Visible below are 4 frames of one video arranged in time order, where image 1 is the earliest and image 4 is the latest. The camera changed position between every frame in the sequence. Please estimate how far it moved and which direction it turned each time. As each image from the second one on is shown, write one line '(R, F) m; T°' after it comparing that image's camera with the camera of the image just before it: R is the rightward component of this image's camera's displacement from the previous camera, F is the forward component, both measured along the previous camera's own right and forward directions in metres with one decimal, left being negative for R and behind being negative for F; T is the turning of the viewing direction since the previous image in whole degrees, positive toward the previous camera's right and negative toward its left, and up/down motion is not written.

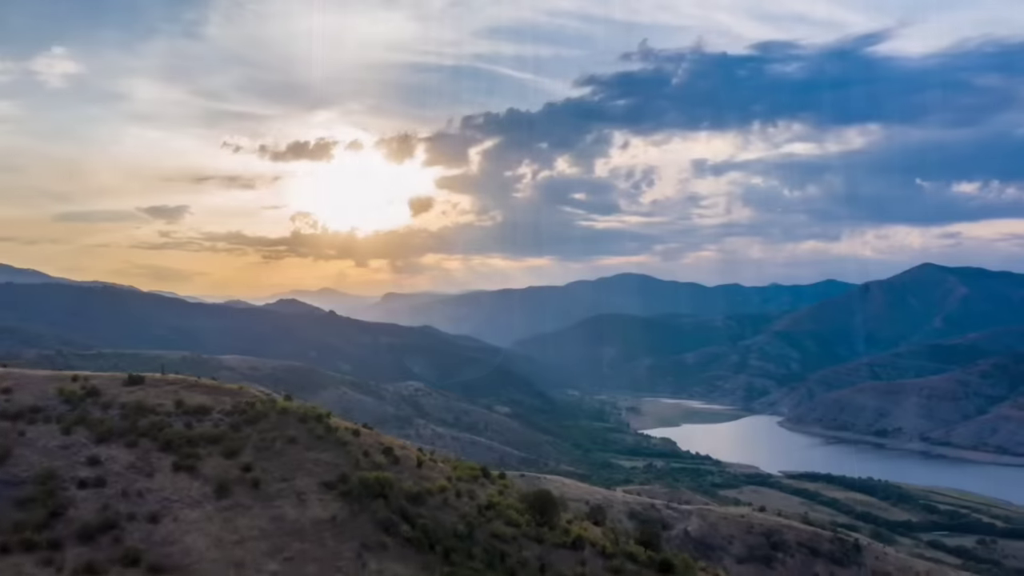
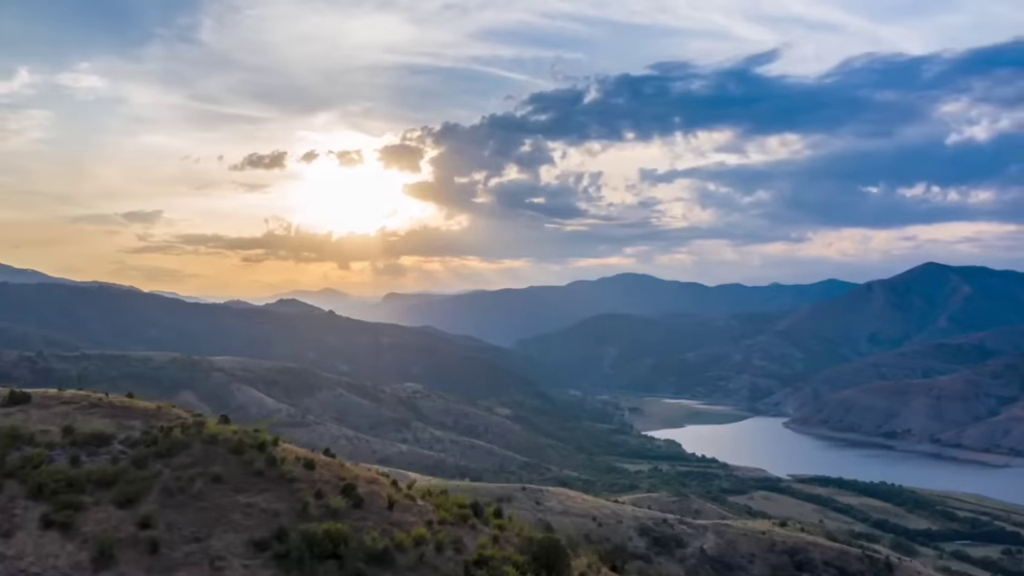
(0.0, +3.5) m; 0°
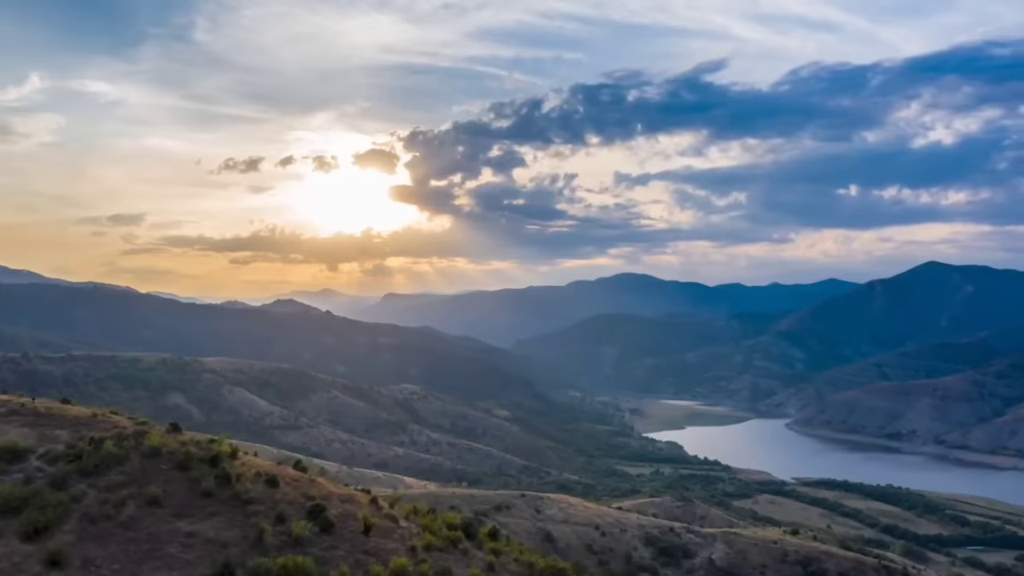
(0.0, +2.0) m; 0°
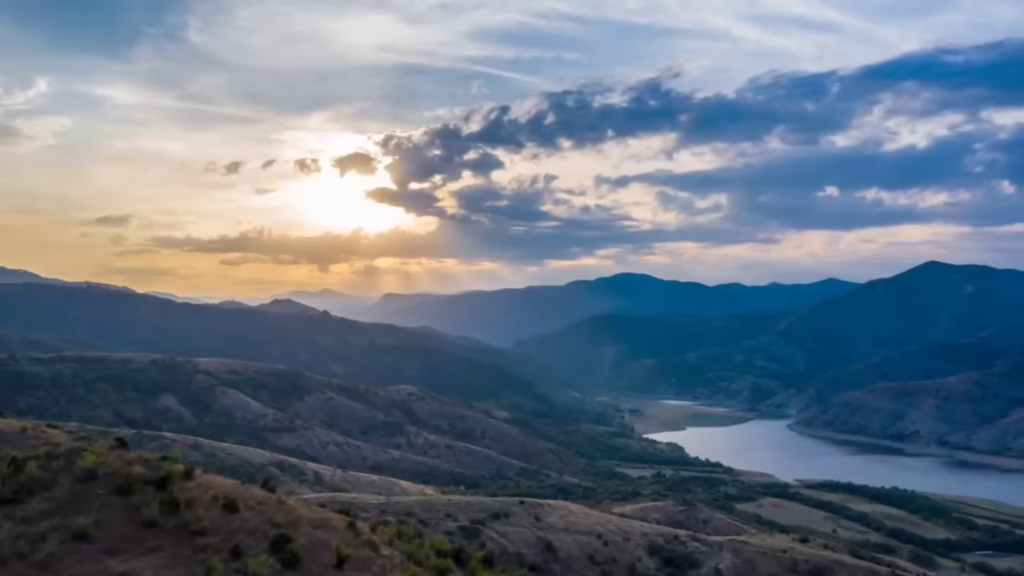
(0.0, +1.6) m; 0°
